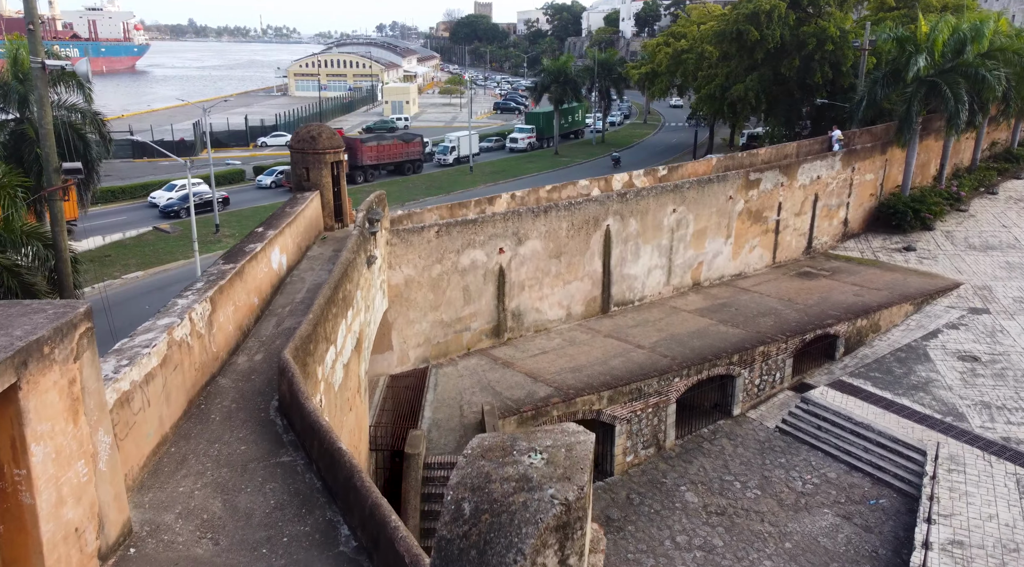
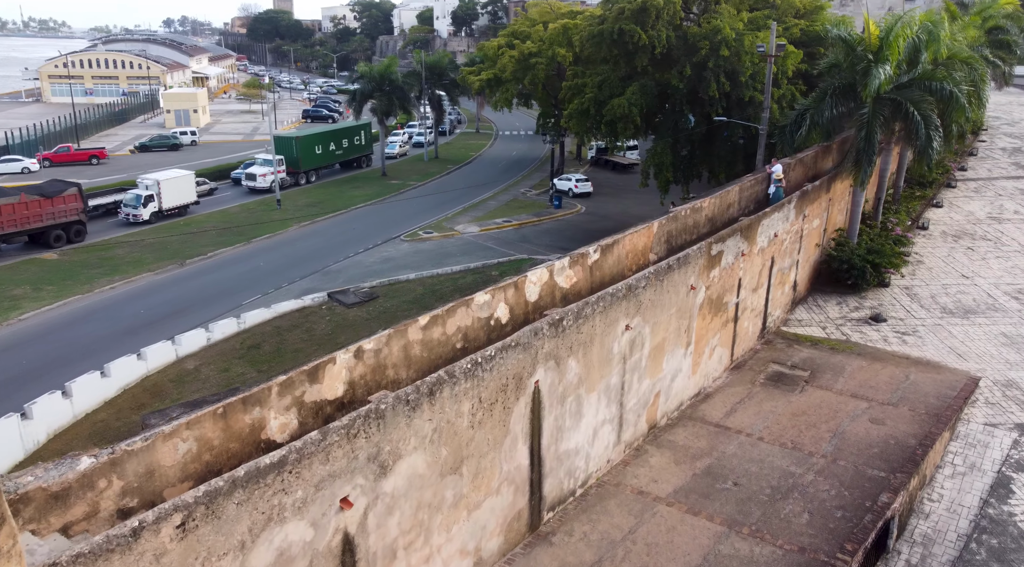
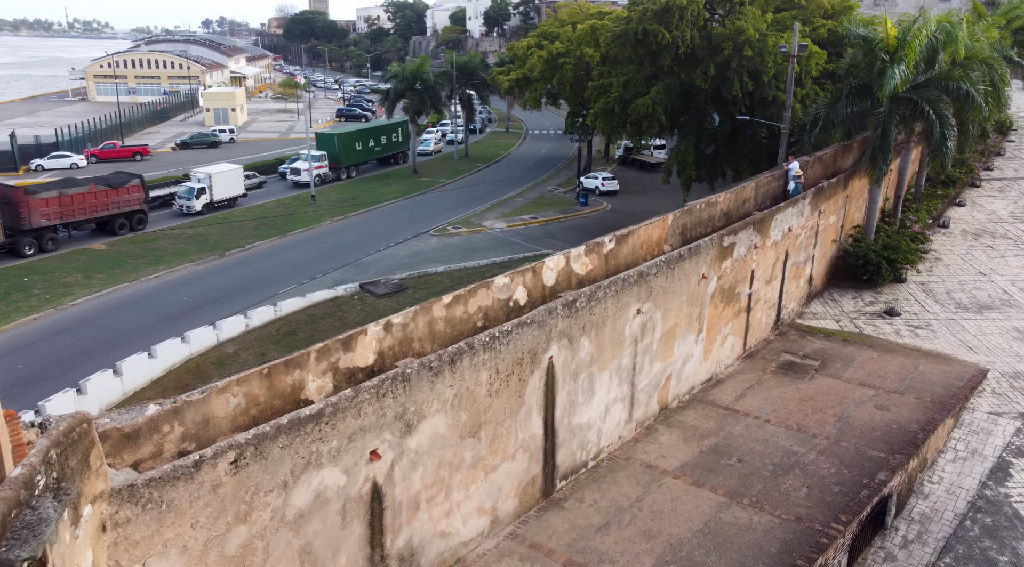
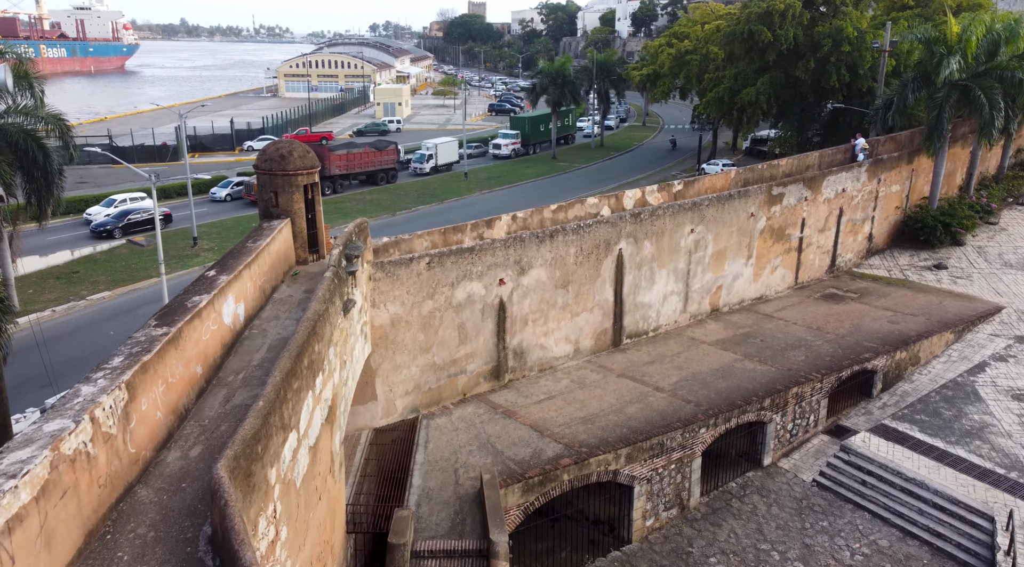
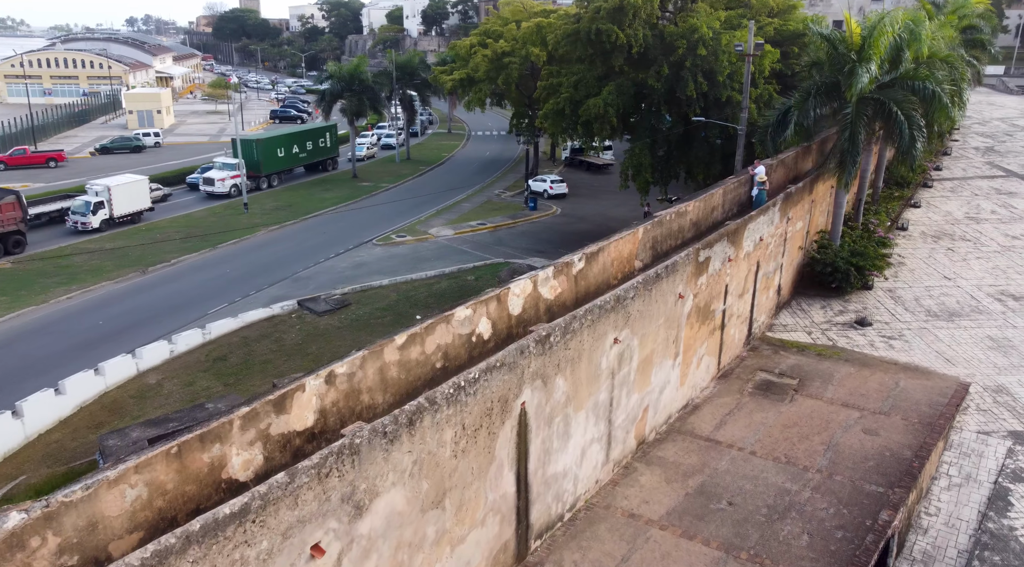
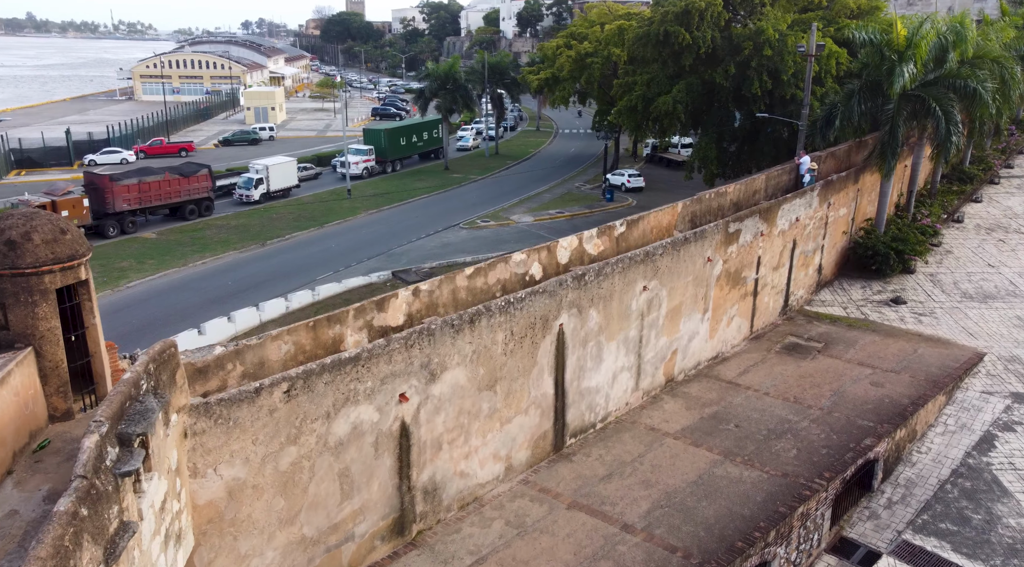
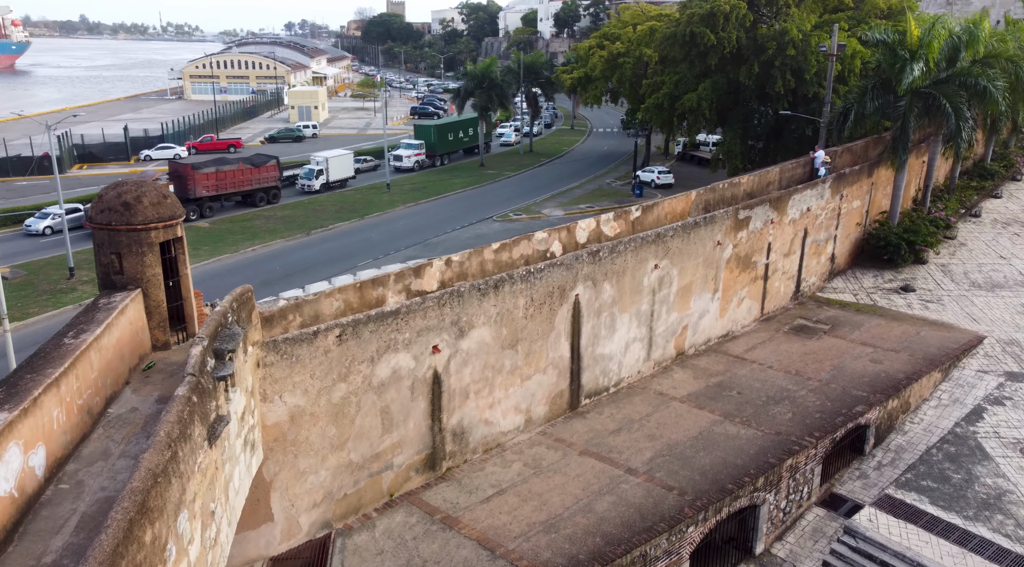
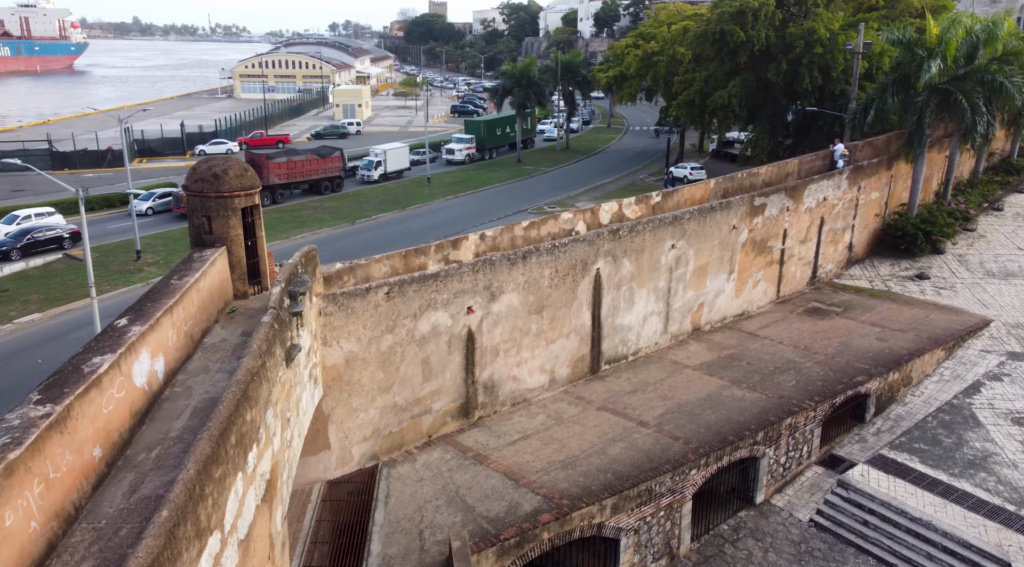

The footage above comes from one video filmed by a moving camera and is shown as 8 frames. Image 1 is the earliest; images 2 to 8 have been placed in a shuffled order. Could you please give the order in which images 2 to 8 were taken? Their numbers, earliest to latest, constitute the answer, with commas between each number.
4, 8, 7, 6, 3, 2, 5
